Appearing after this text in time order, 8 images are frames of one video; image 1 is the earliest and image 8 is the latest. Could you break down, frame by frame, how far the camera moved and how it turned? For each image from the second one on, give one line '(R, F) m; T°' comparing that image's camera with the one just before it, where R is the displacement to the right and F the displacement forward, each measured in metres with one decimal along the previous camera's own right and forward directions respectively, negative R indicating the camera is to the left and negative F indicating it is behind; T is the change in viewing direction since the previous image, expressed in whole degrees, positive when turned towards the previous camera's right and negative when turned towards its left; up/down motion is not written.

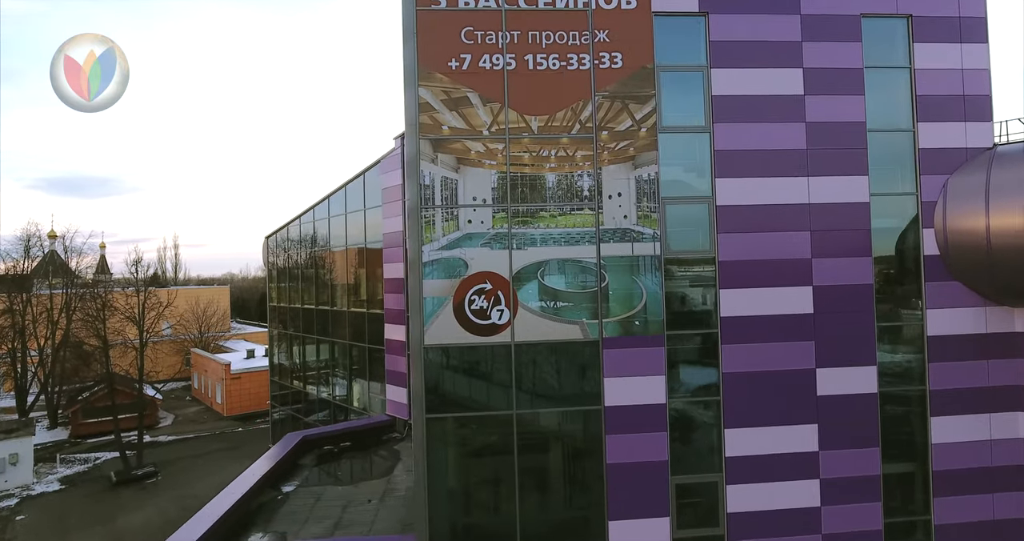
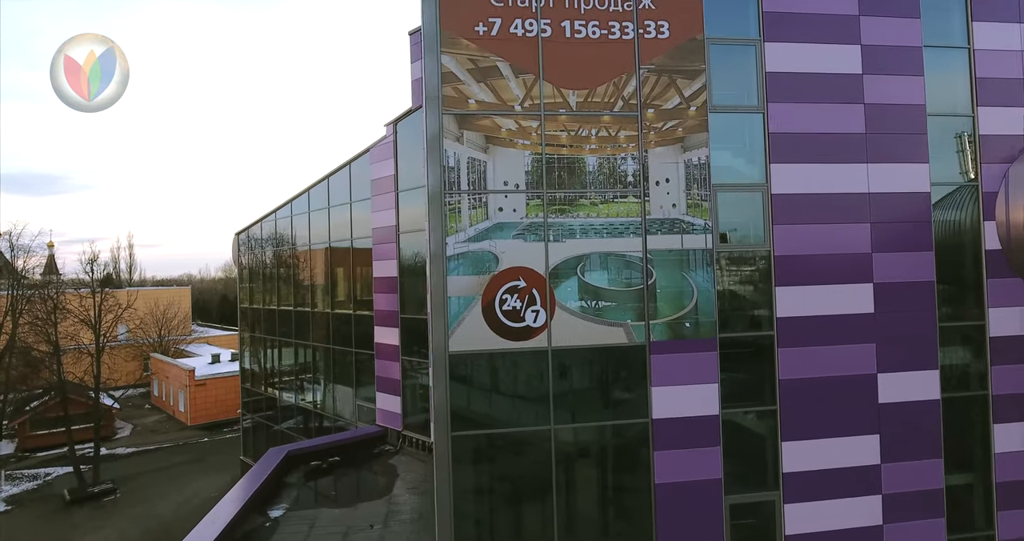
(-0.8, +1.0) m; +3°
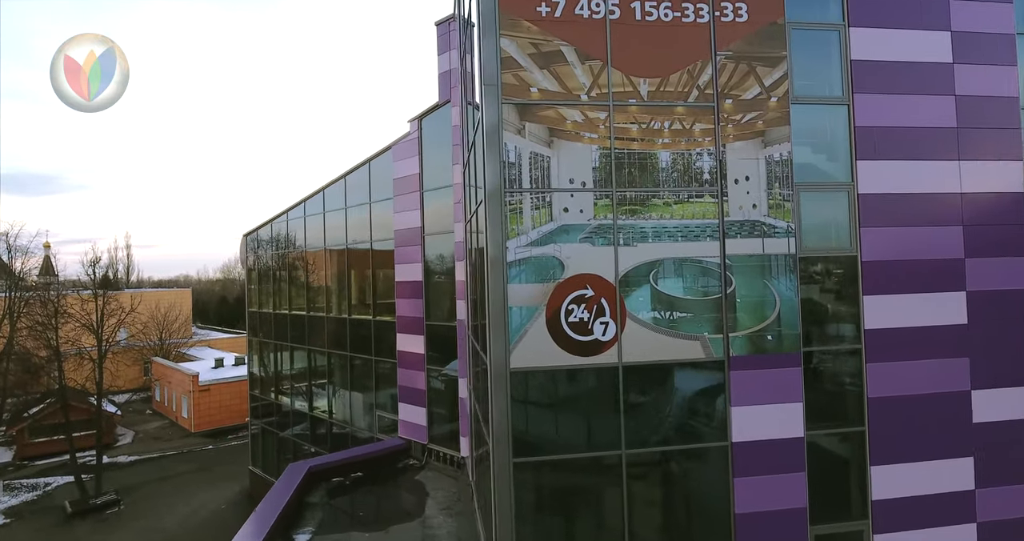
(-0.7, +0.7) m; 0°
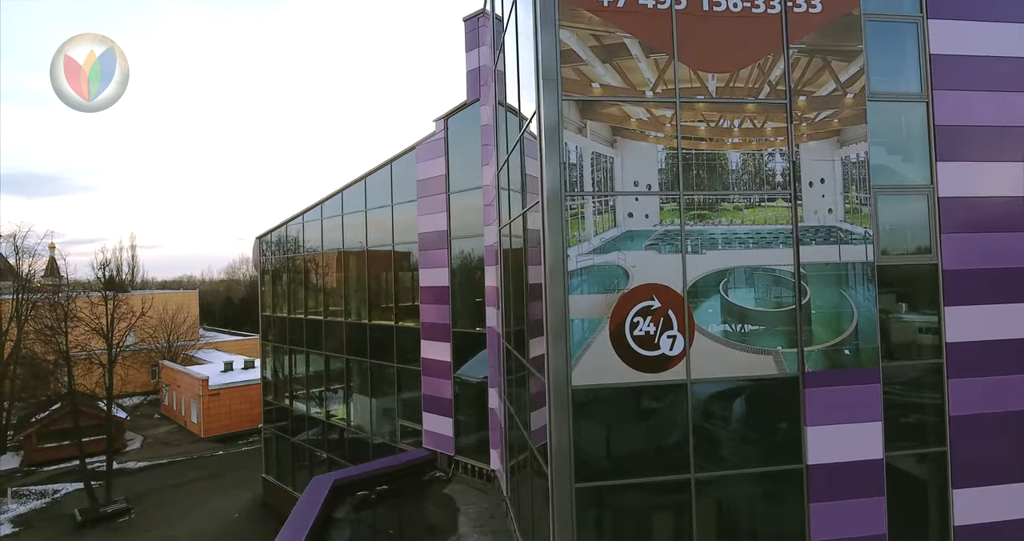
(-0.6, +0.5) m; 0°
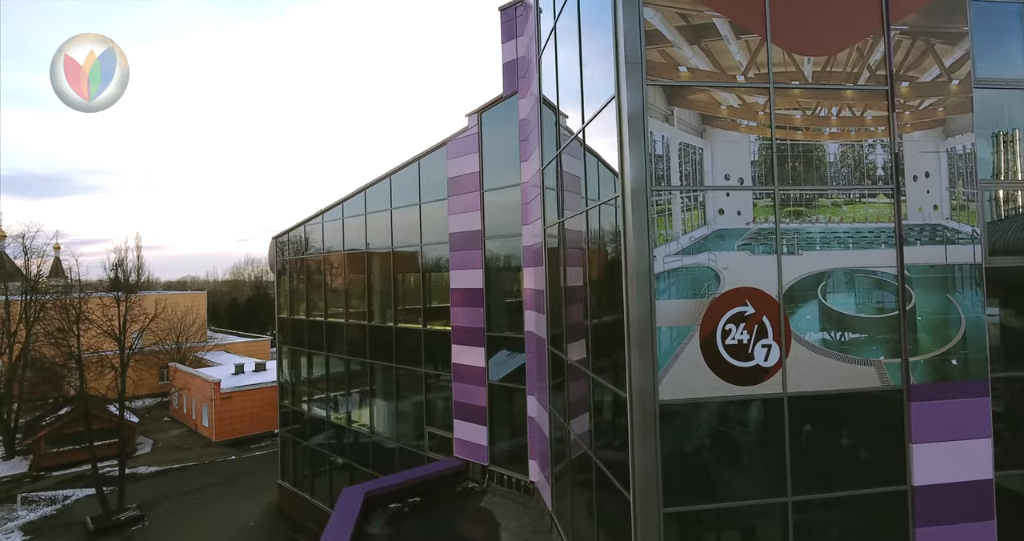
(-0.7, +0.5) m; 0°
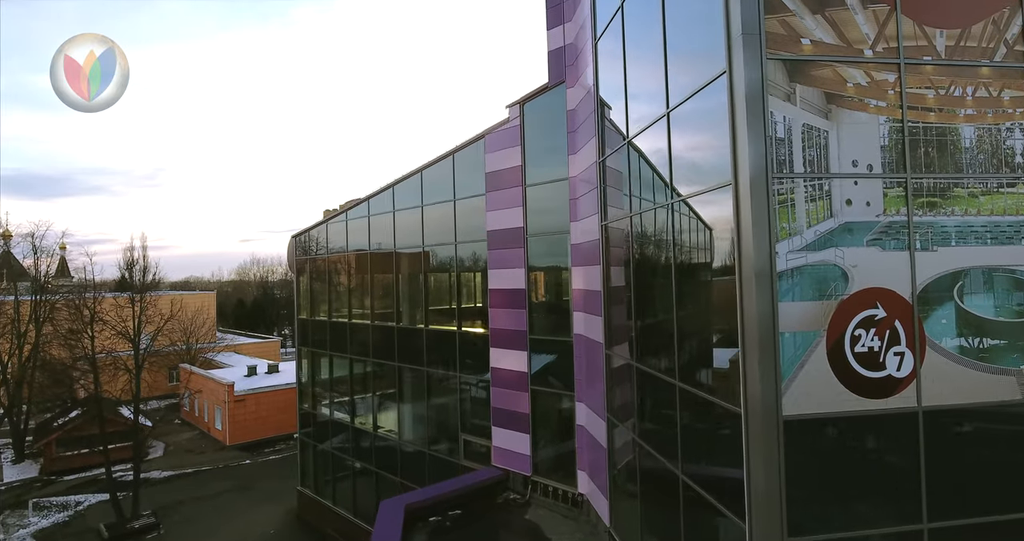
(-0.8, +0.6) m; 0°
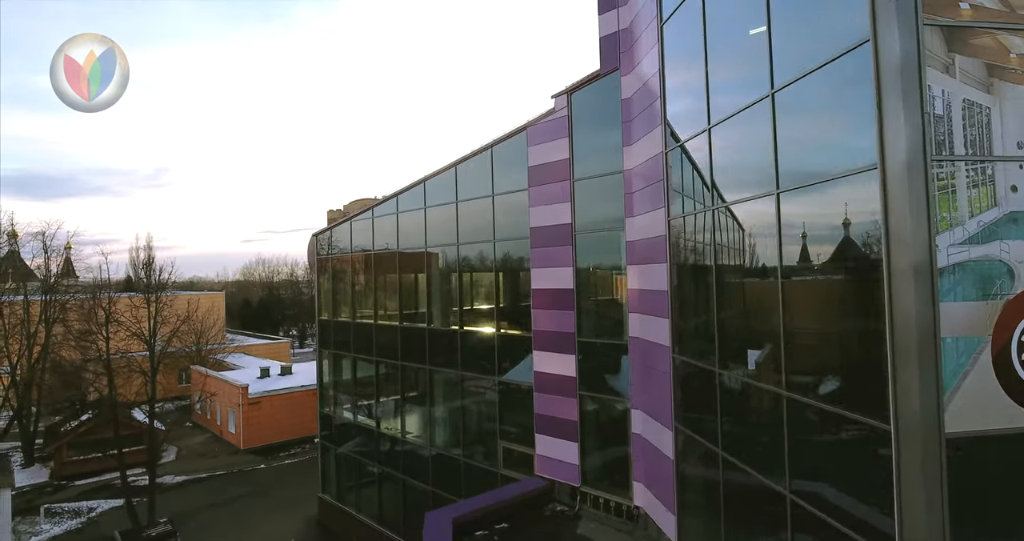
(-0.8, +0.6) m; 0°
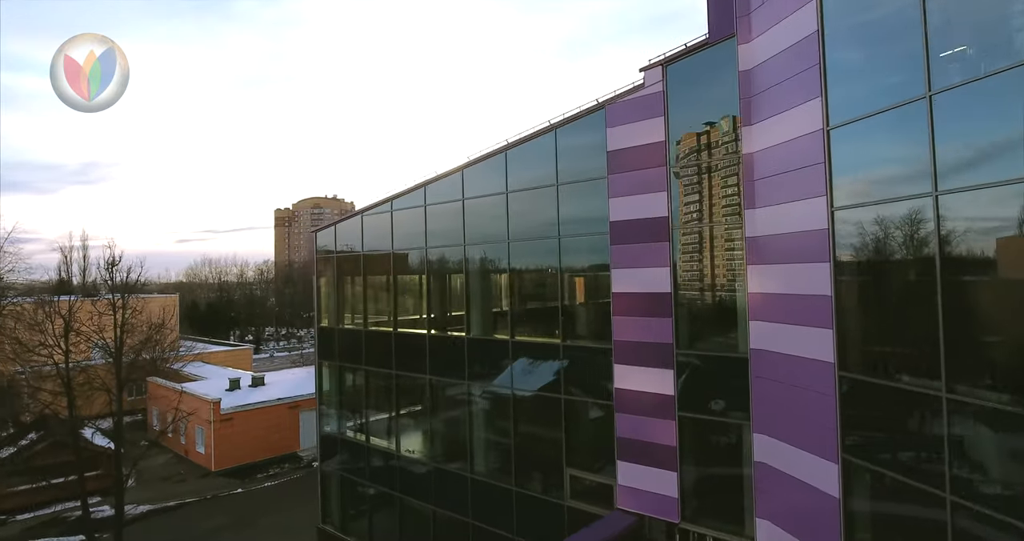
(-2.1, +1.7) m; +5°
